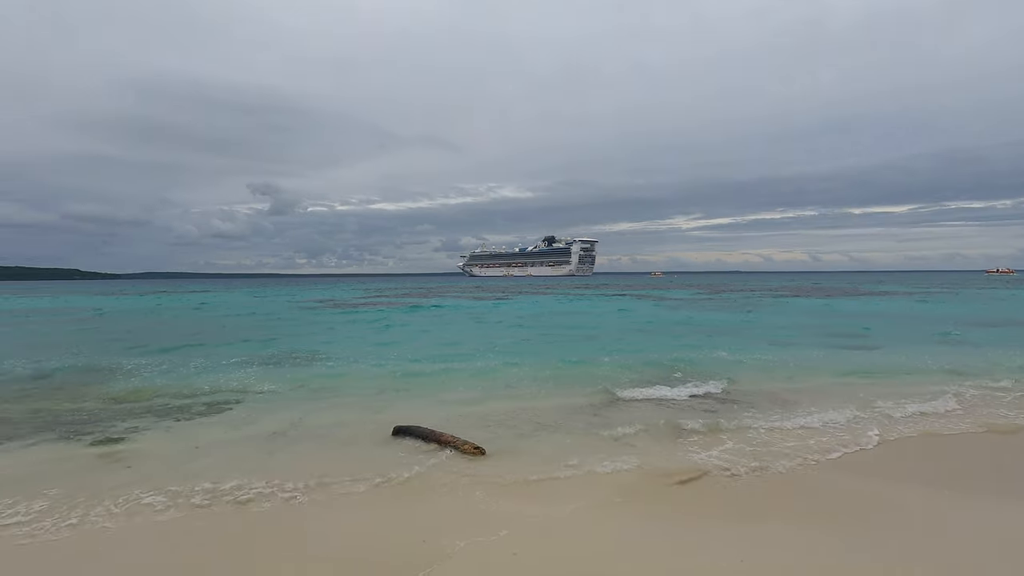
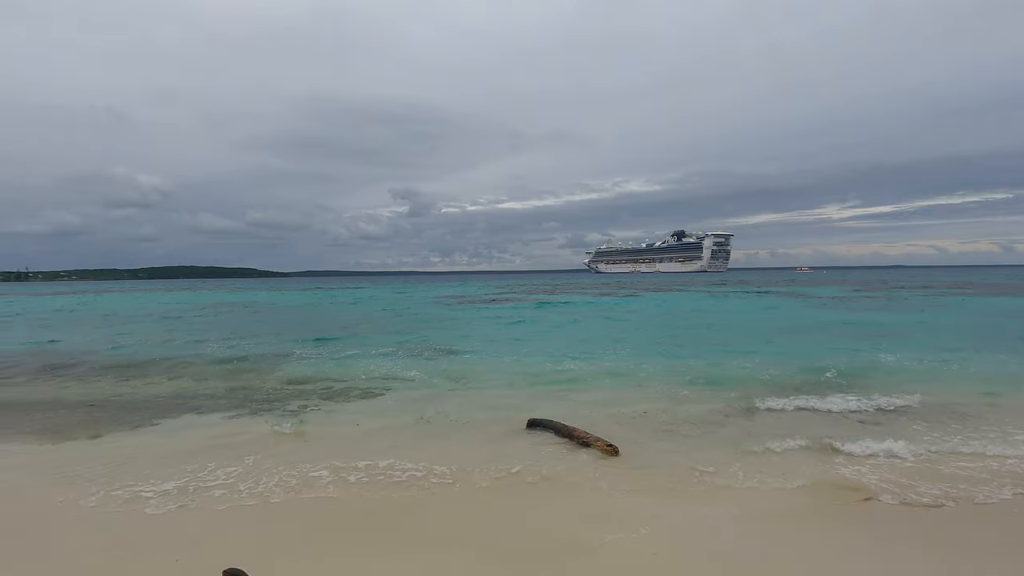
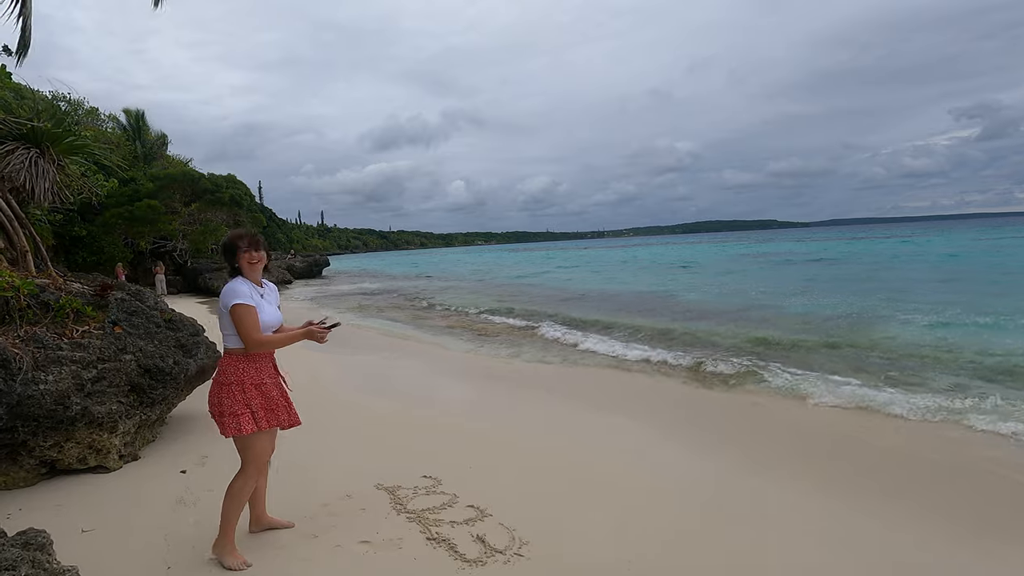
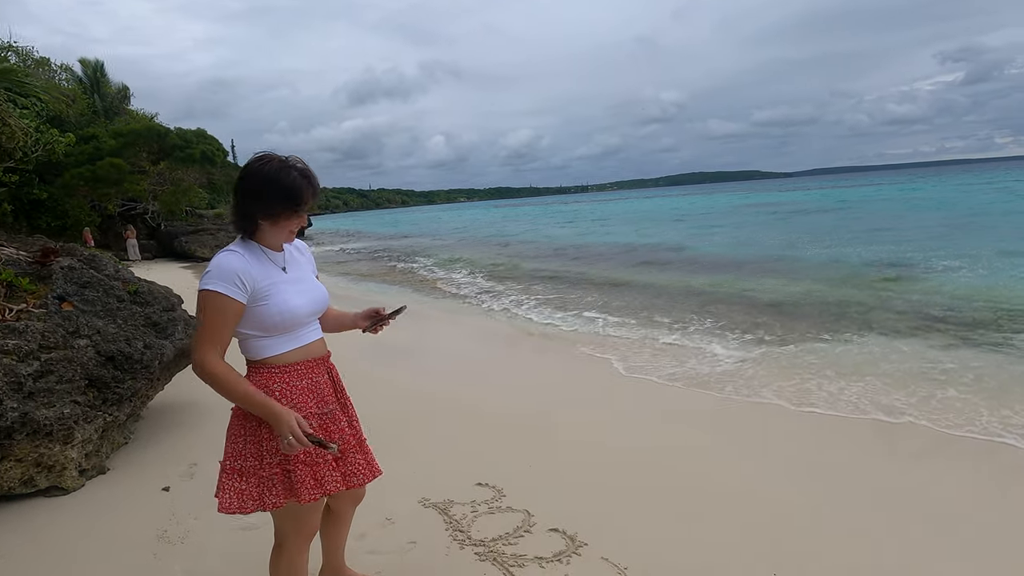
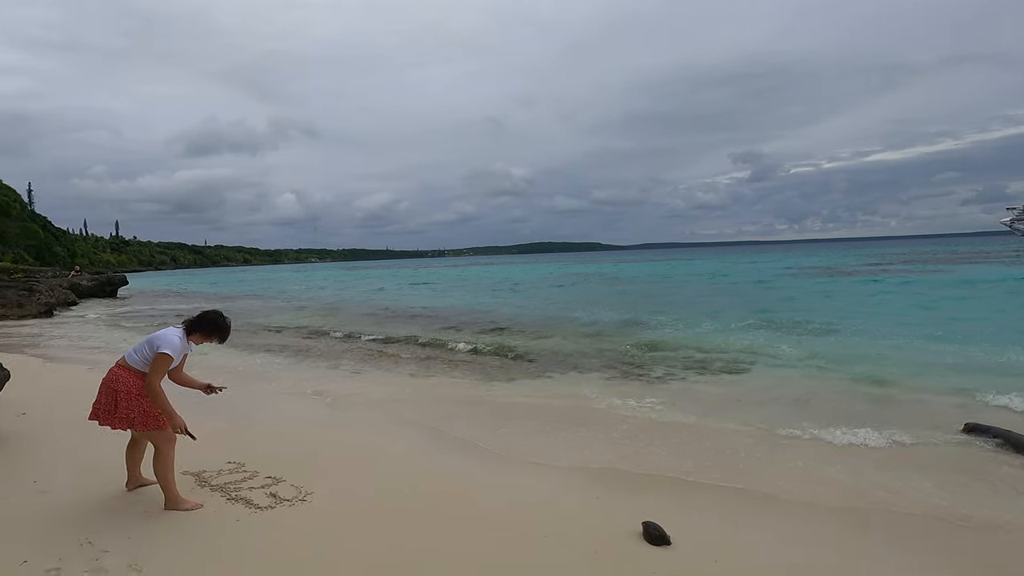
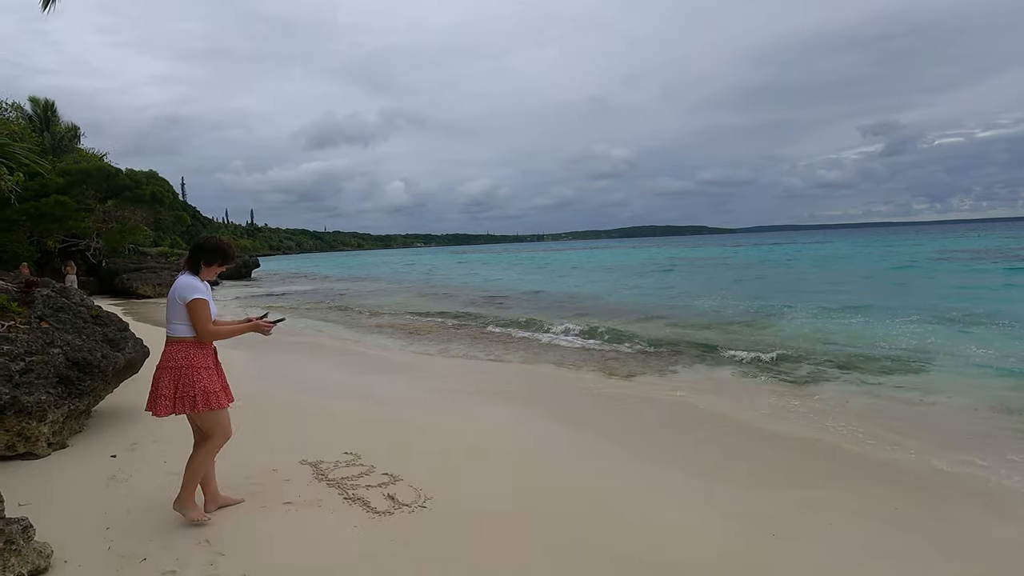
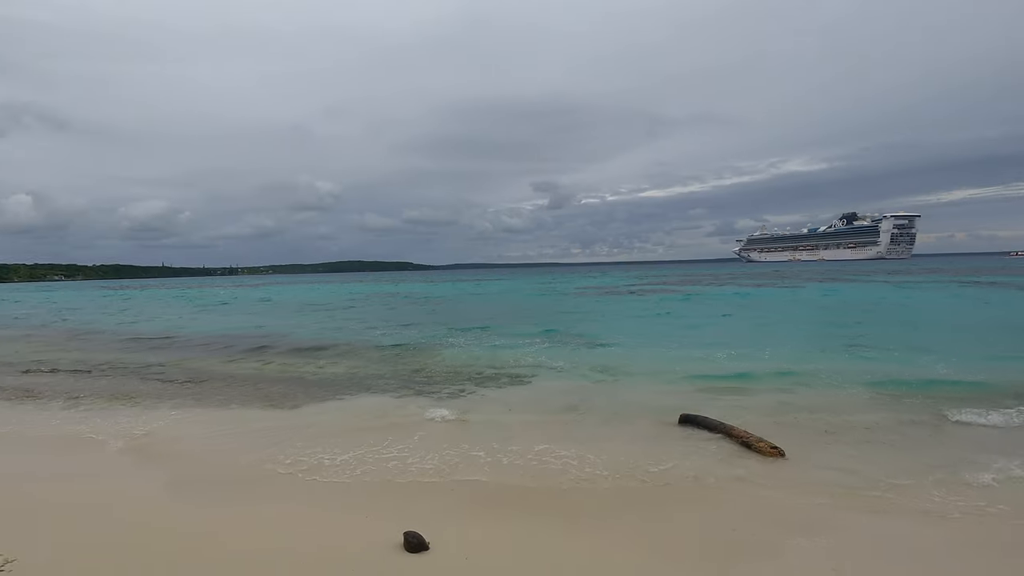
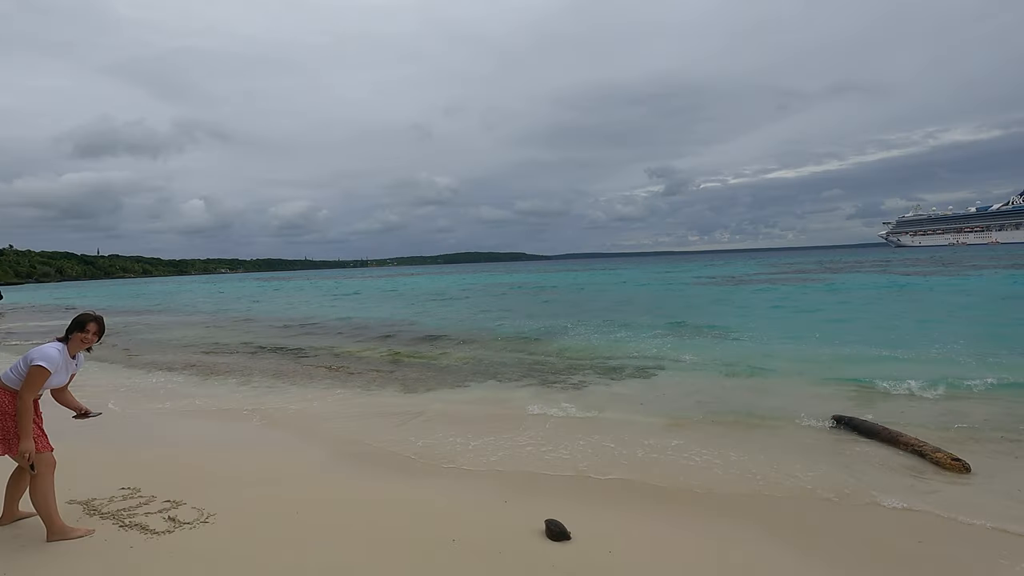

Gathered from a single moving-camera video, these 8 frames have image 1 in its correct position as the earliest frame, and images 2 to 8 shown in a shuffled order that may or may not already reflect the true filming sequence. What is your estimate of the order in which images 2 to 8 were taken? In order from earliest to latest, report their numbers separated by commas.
2, 7, 8, 5, 6, 3, 4
